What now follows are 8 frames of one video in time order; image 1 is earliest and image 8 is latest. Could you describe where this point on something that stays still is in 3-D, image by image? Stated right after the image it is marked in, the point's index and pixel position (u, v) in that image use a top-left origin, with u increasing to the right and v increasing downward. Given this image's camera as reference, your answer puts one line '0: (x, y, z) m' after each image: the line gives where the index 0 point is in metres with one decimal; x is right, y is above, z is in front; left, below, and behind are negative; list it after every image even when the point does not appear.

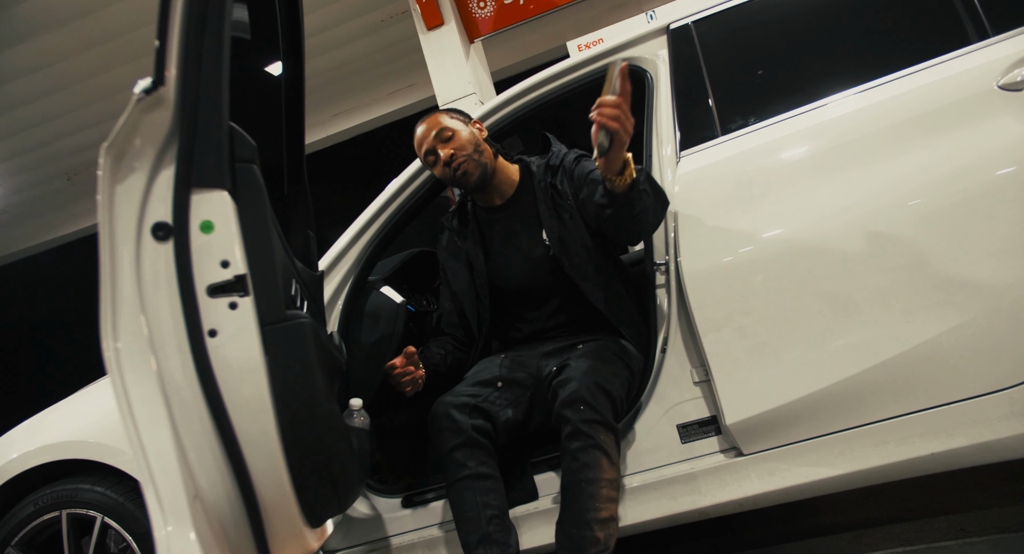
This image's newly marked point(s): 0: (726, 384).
0: (+0.5, -0.3, +1.5) m
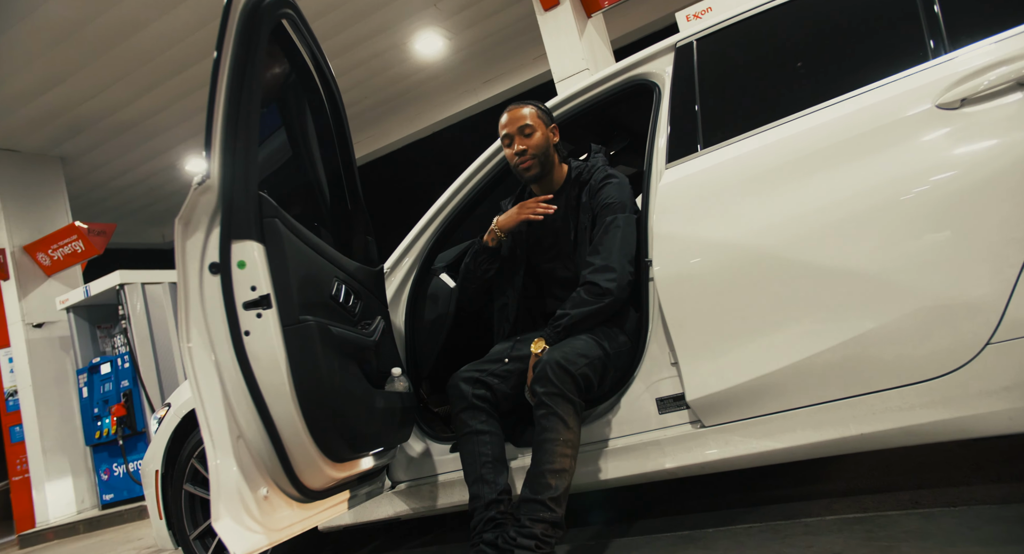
0: (+0.5, -0.3, +1.7) m
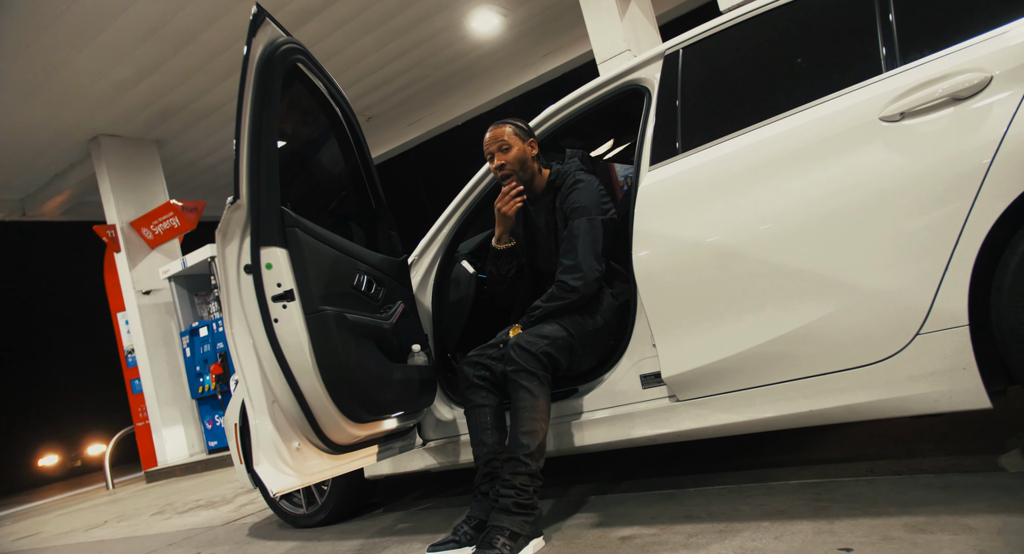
0: (+0.5, -0.2, +1.9) m
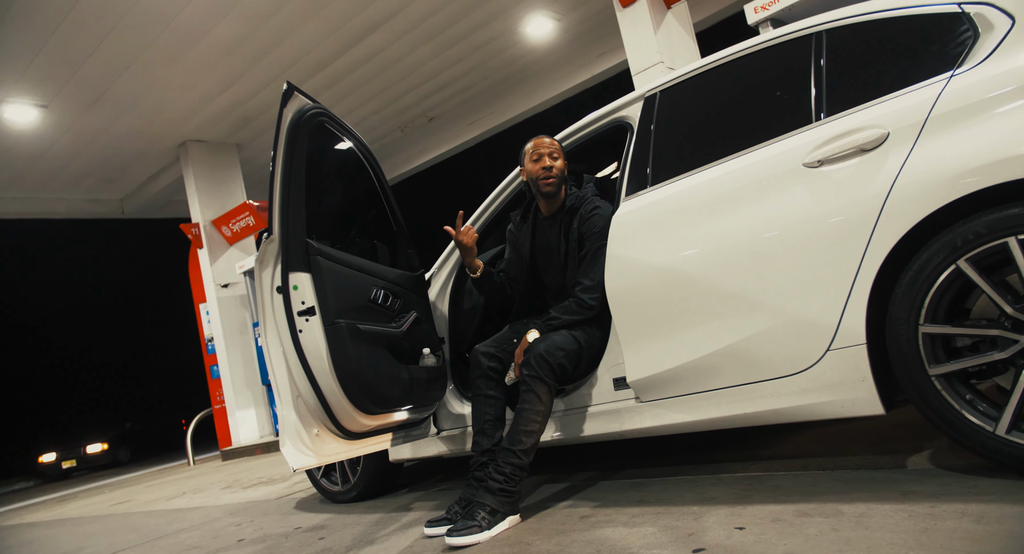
0: (+0.4, -0.3, +2.2) m
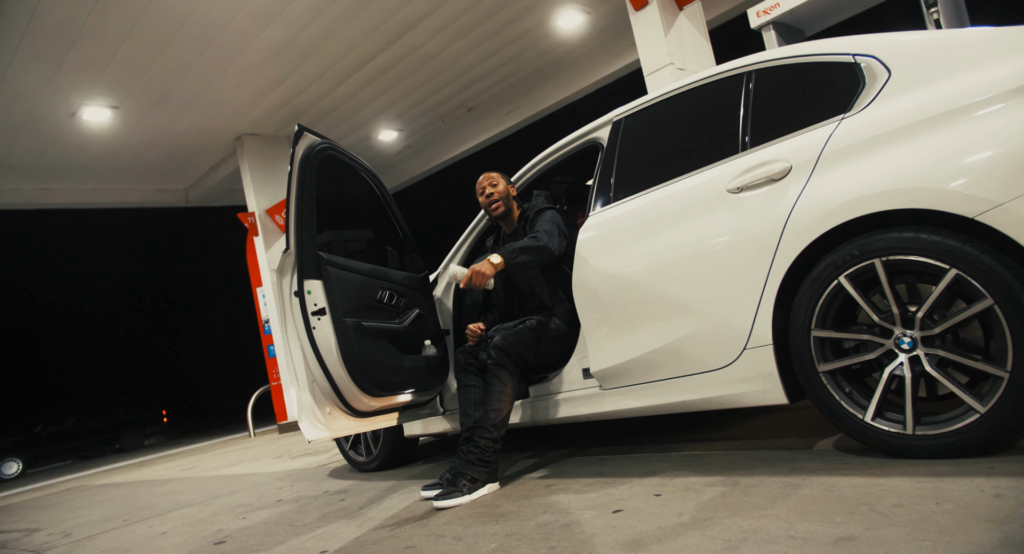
0: (+0.3, -0.3, +2.5) m
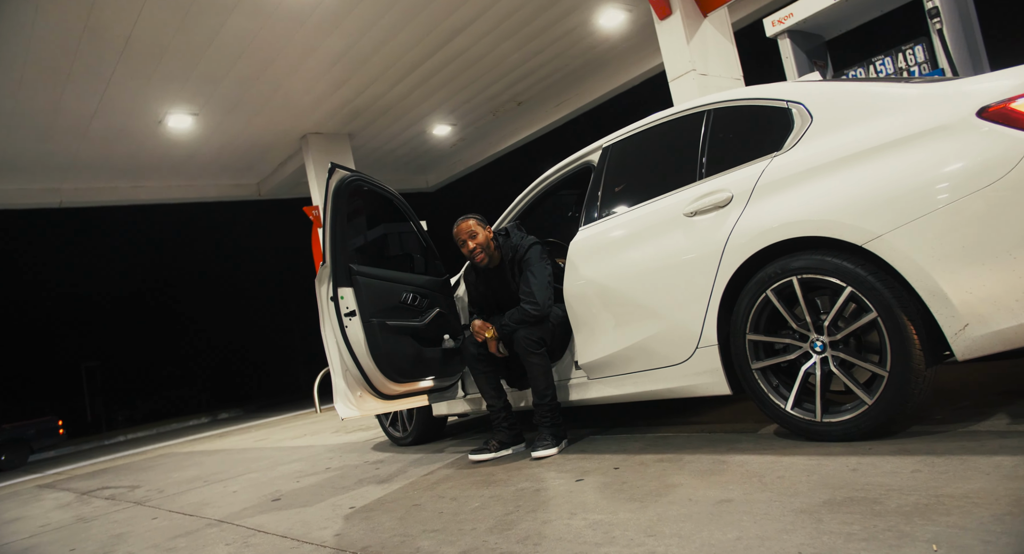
0: (+0.3, -0.3, +2.9) m
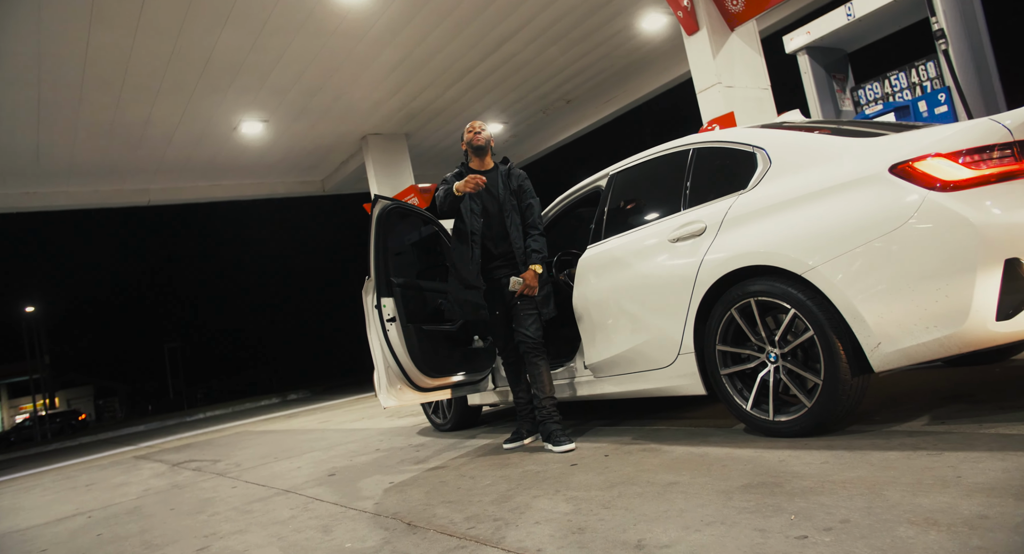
0: (+0.4, -0.4, +3.4) m
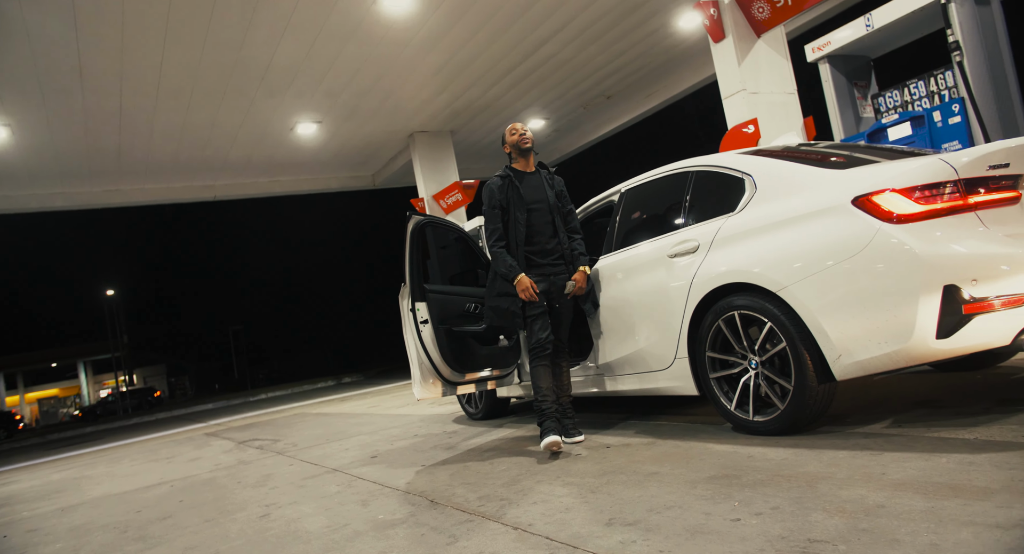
0: (+0.5, -0.5, +3.7) m
